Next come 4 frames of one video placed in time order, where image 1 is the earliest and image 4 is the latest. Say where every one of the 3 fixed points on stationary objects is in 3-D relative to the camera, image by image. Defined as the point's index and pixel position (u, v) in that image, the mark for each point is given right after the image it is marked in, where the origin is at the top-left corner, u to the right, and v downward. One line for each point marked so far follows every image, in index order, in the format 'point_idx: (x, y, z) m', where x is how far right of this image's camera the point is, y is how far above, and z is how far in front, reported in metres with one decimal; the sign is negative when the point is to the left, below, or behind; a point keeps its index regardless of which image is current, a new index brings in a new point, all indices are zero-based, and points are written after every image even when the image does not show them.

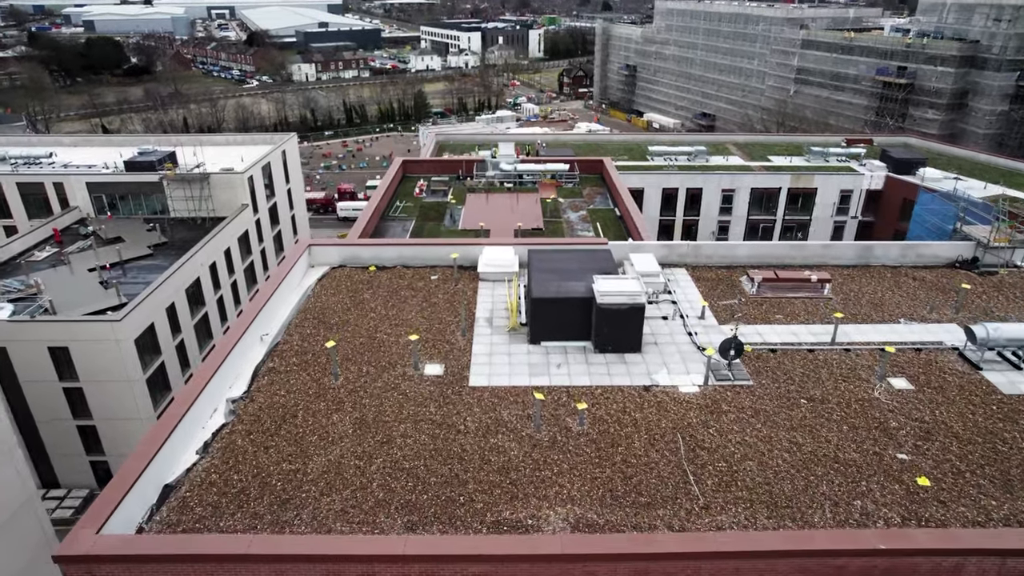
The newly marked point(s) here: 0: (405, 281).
0: (-3.0, +0.2, +18.9) m
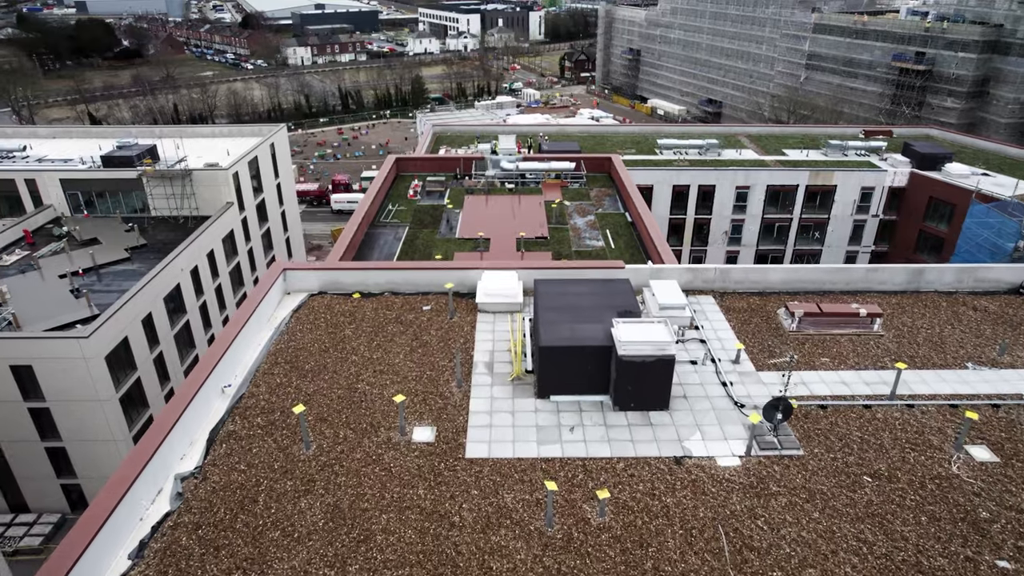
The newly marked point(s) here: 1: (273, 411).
0: (-2.9, -0.6, +16.5) m
1: (-4.7, -2.4, +13.1) m
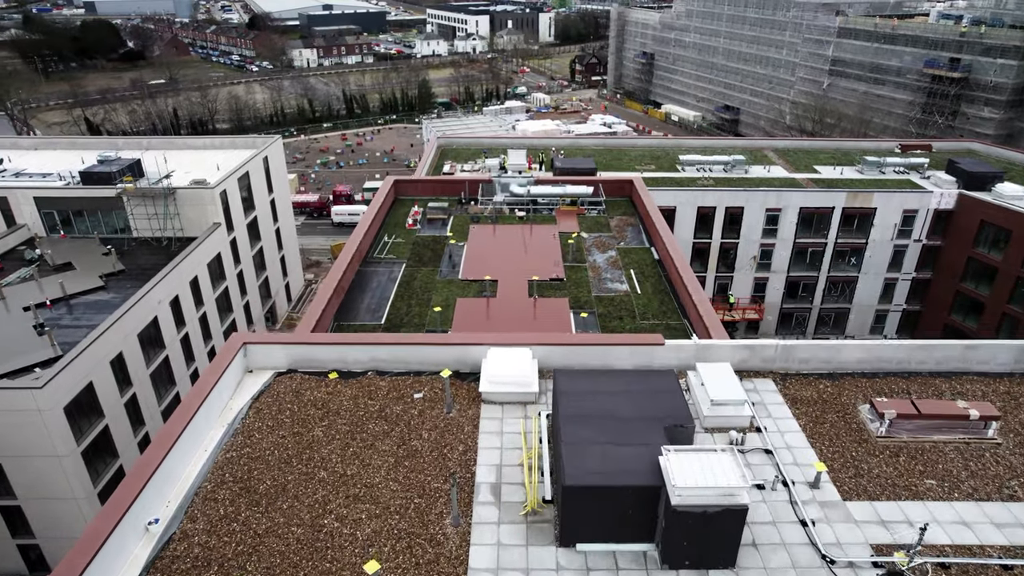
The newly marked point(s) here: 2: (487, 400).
0: (-2.7, -2.3, +13.2) m
1: (-4.5, -4.0, +9.9) m
2: (-0.5, -2.2, +13.3) m
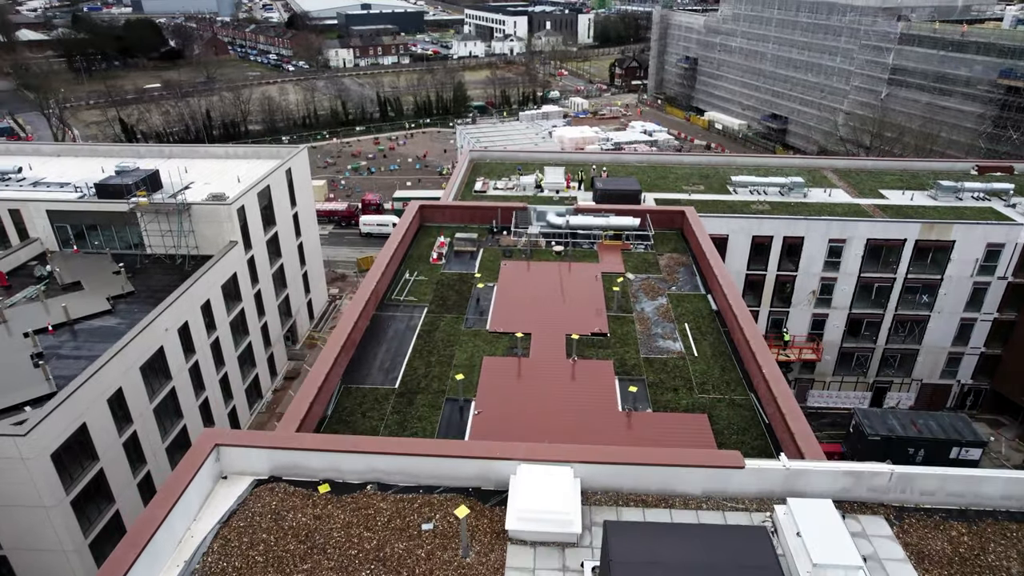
0: (-2.1, -3.8, +10.4) m
1: (-4.1, -5.5, +7.1) m
2: (+0.1, -3.8, +10.3) m
